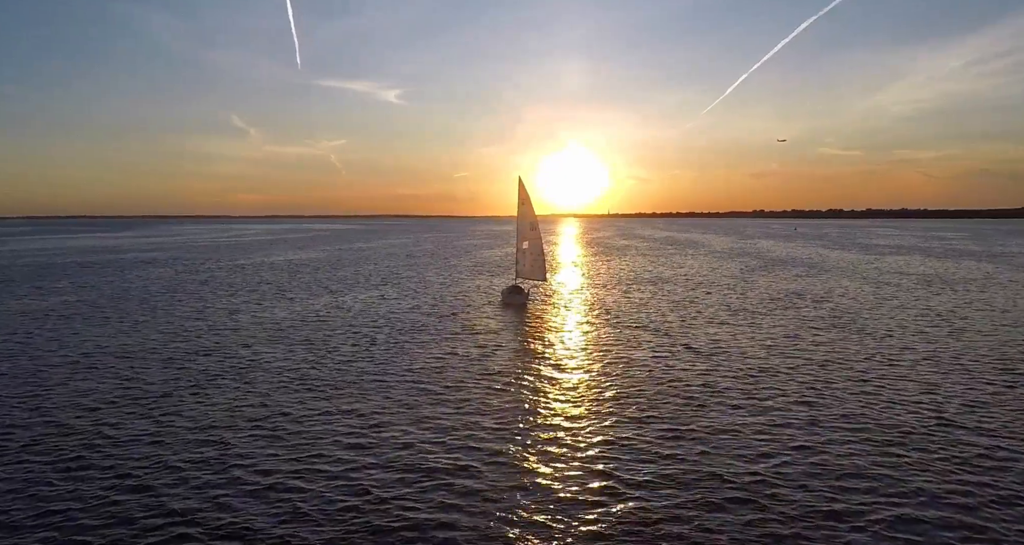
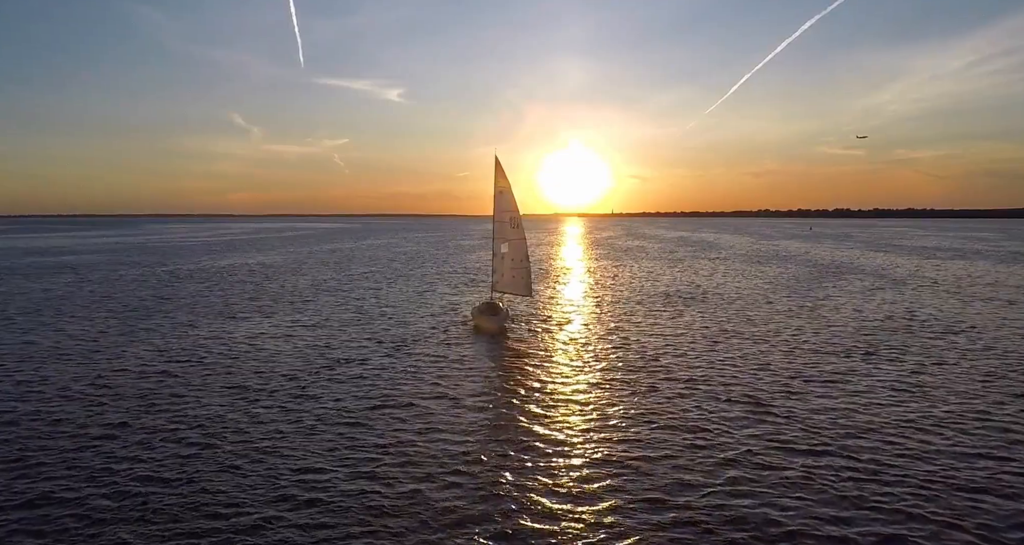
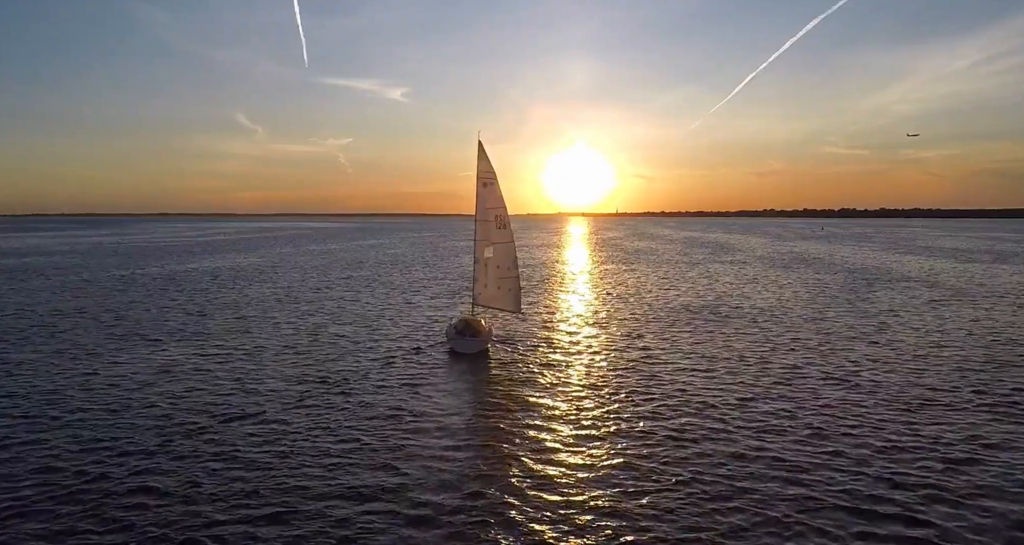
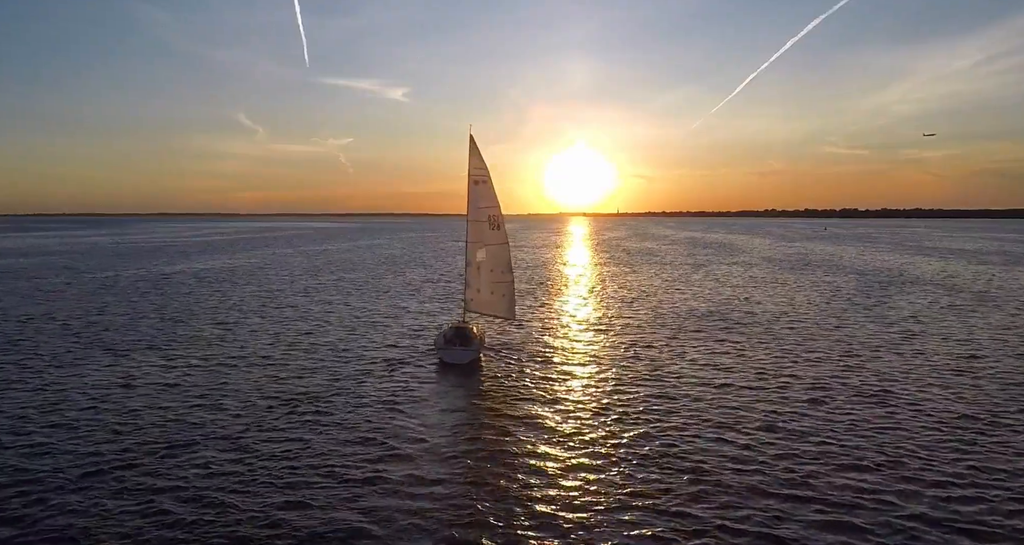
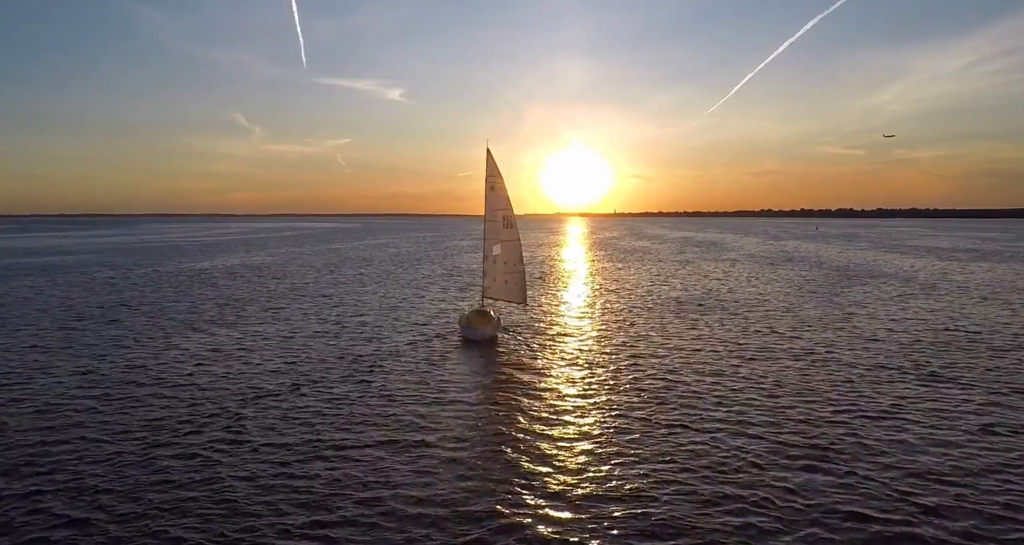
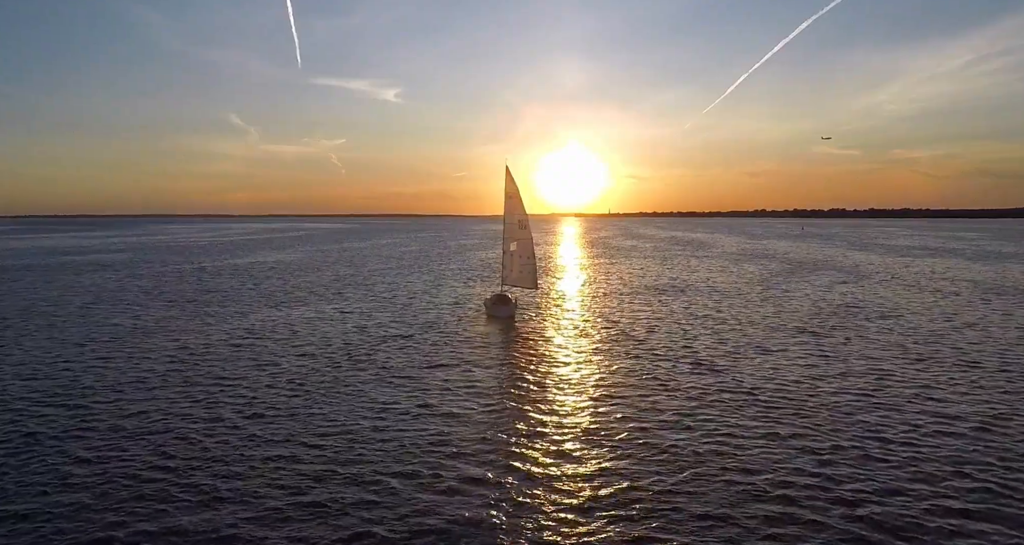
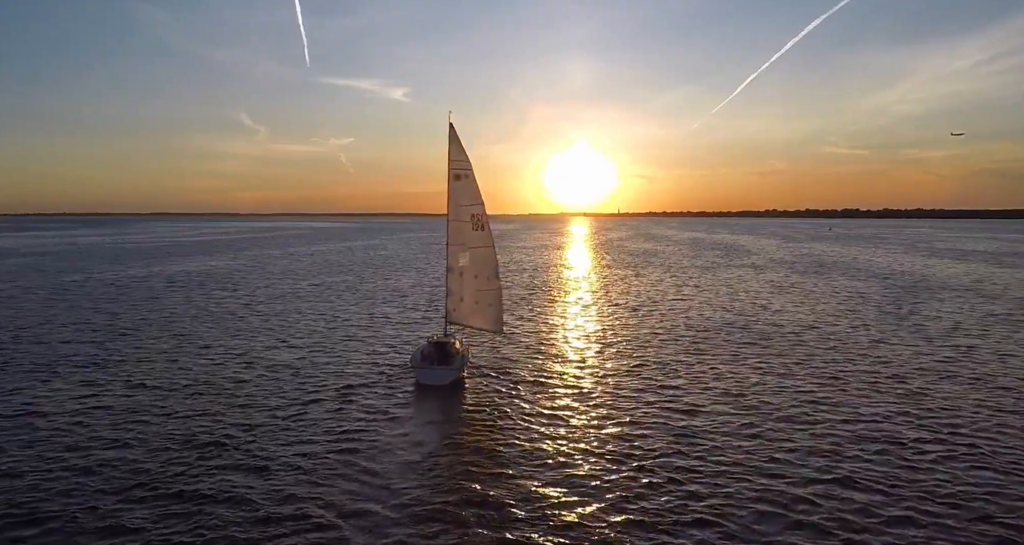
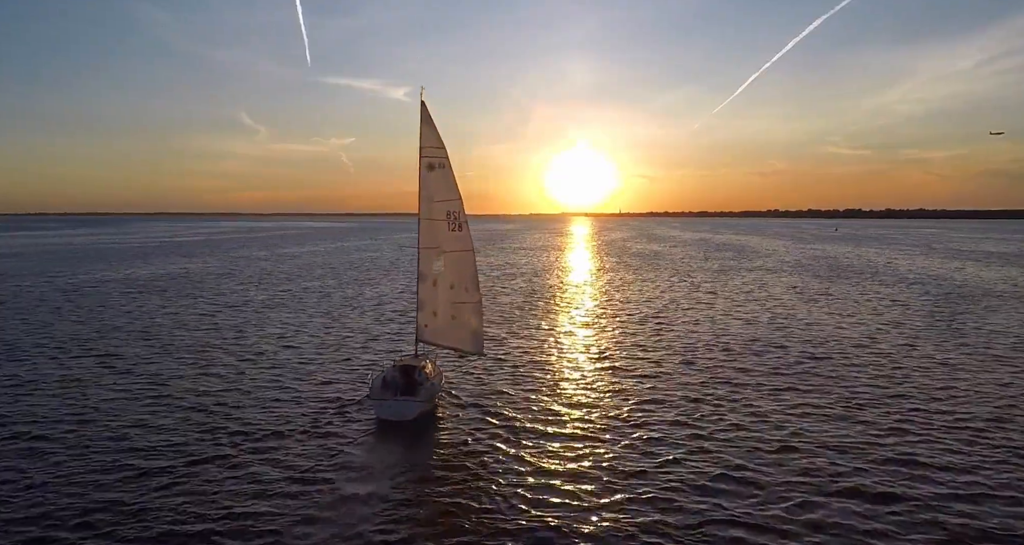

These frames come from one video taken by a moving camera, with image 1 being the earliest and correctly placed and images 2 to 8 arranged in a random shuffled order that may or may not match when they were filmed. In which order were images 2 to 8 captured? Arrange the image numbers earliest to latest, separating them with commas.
6, 2, 5, 3, 4, 7, 8
